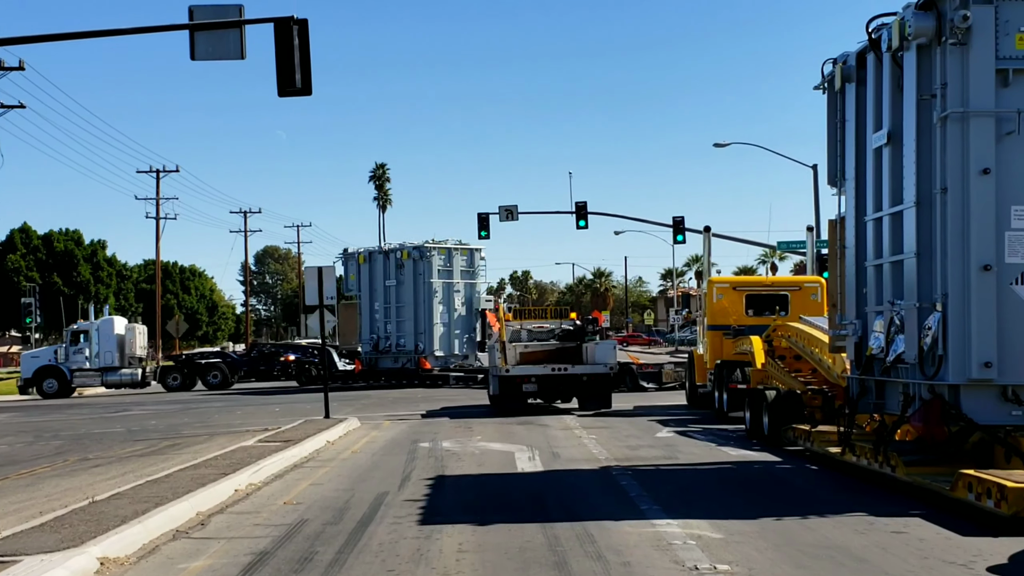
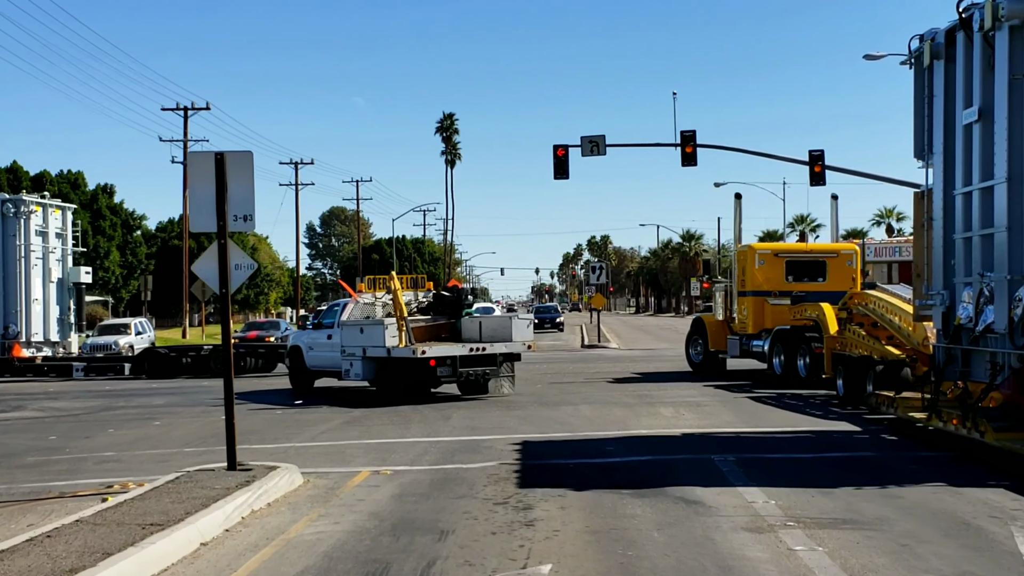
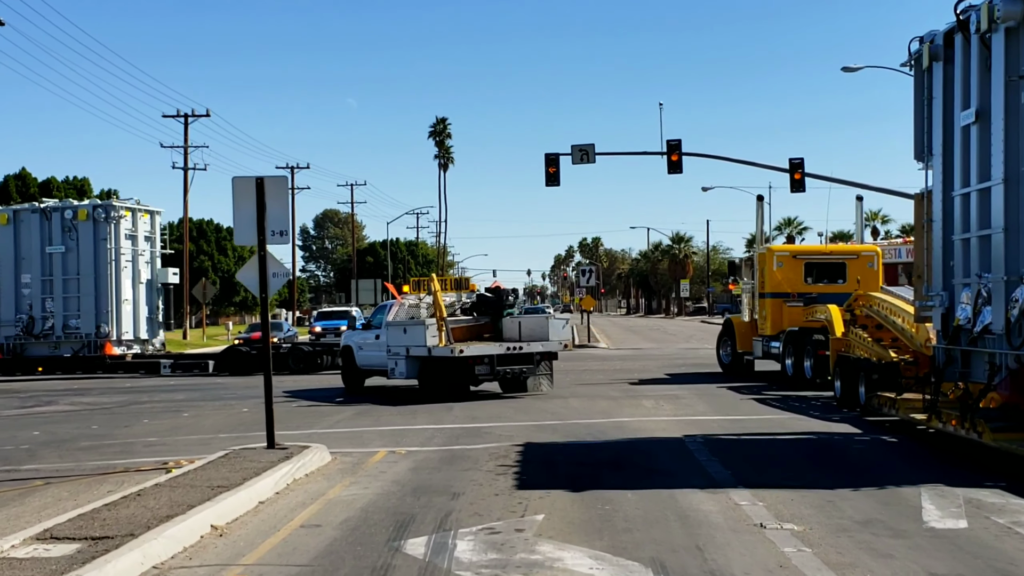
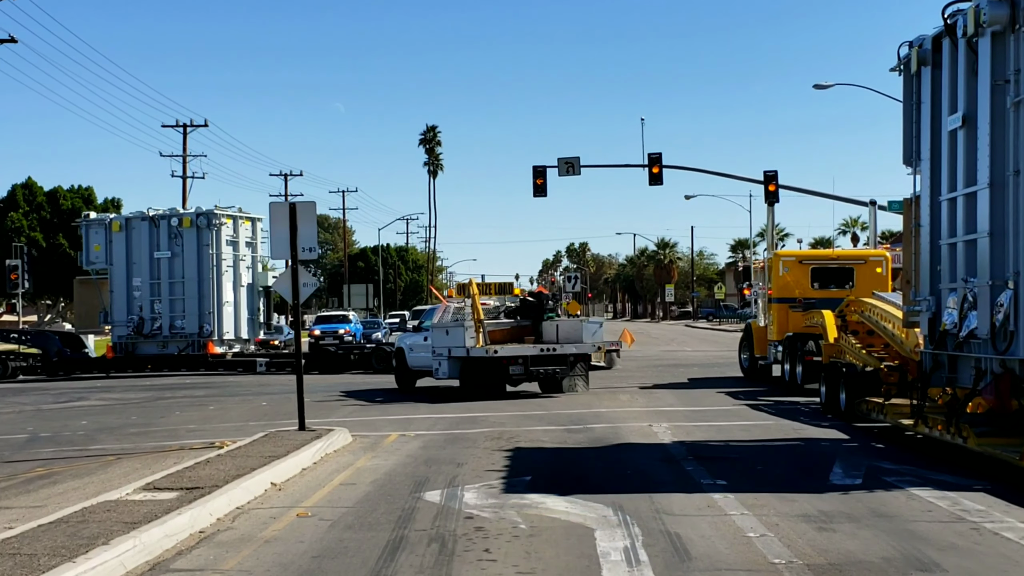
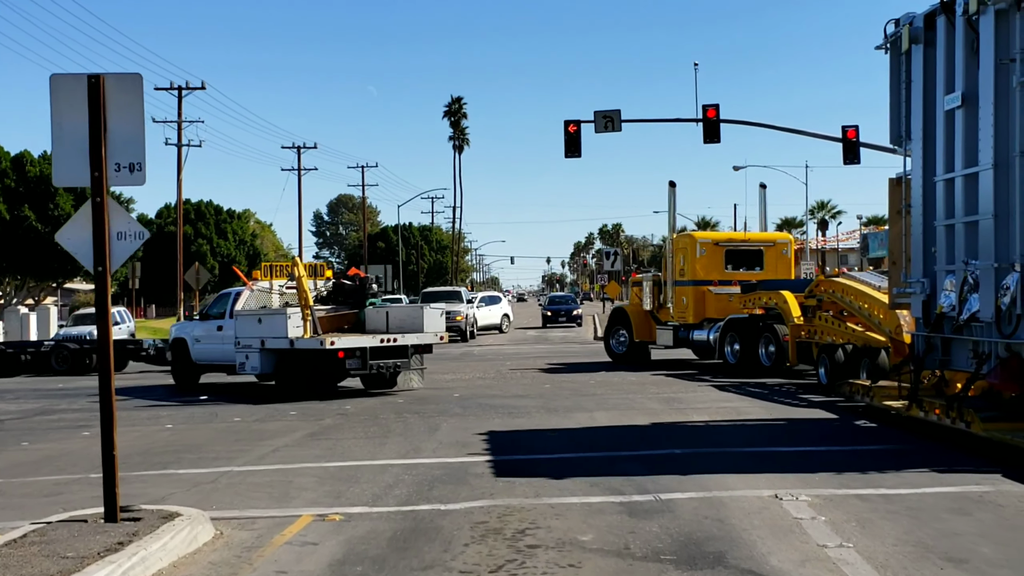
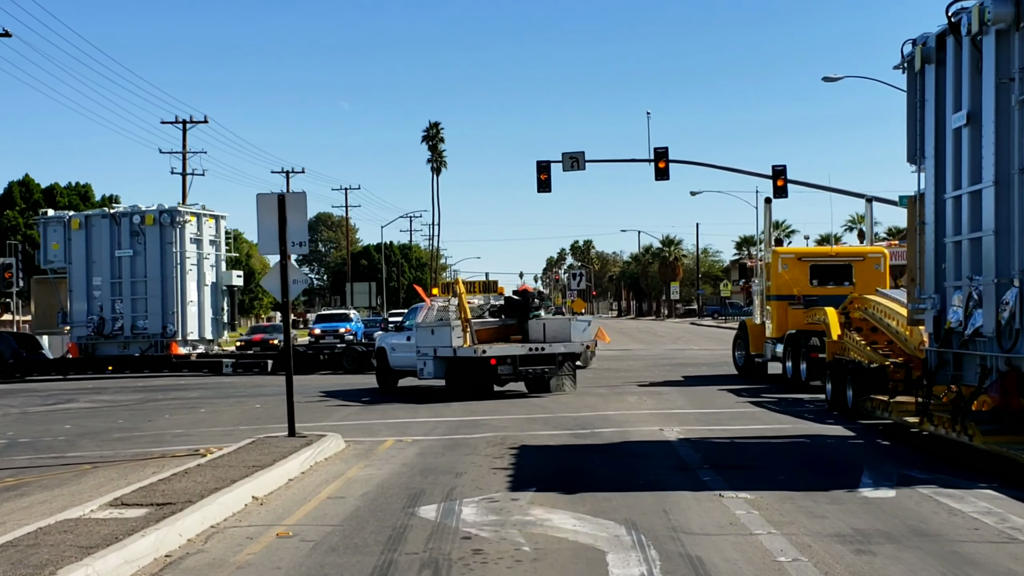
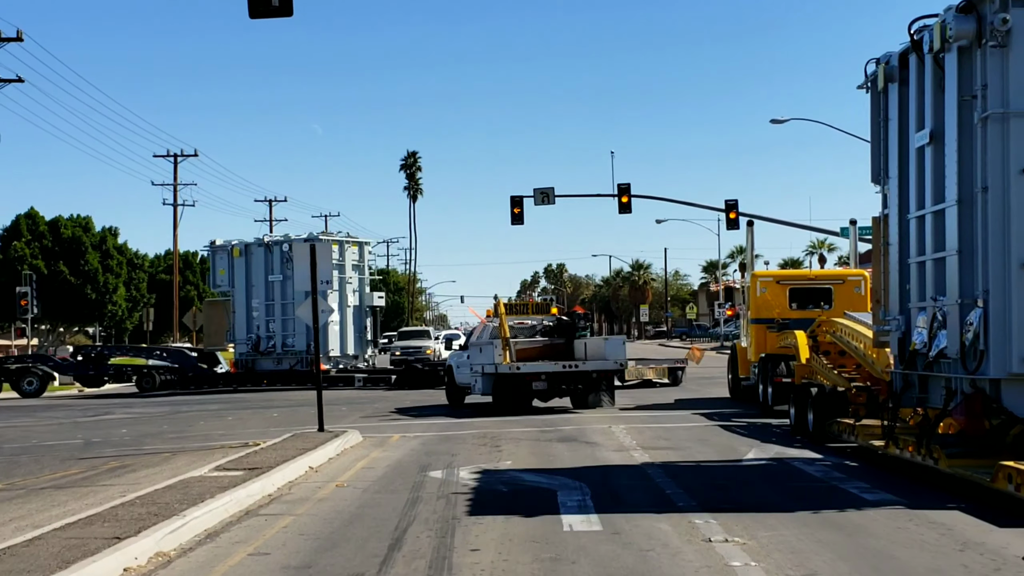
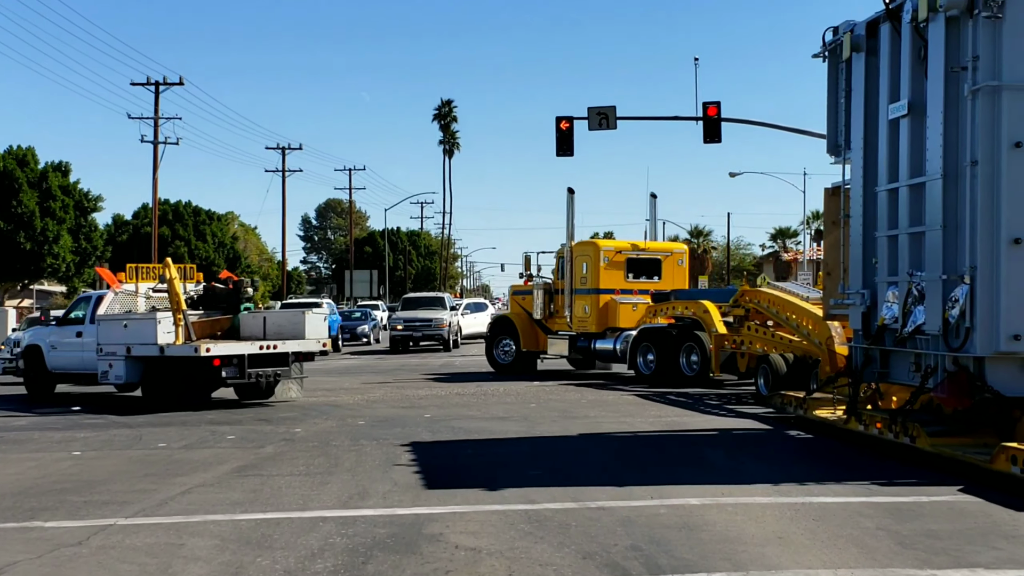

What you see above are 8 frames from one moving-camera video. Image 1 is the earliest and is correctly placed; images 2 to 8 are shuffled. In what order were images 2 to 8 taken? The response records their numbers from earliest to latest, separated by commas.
7, 4, 6, 3, 2, 5, 8
